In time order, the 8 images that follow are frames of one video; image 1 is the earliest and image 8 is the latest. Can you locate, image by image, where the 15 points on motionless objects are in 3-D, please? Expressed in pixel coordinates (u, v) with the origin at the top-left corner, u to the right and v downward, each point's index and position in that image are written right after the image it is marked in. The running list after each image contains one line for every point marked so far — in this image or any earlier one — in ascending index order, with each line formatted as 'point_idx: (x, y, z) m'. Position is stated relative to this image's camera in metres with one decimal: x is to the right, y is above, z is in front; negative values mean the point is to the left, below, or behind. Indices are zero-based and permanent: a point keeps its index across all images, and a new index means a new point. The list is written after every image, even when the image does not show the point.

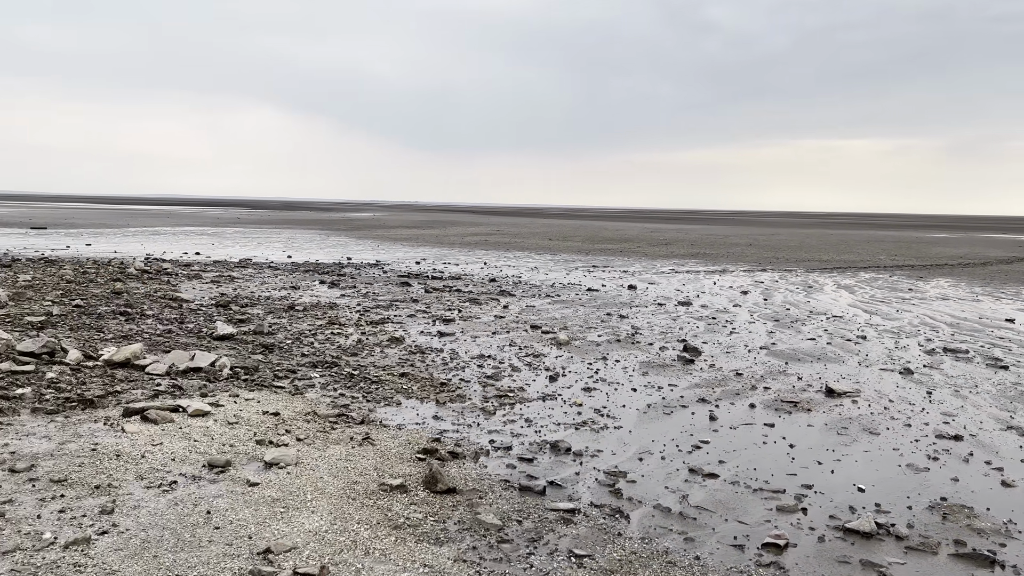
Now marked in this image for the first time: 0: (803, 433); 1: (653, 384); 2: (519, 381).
0: (+2.2, -1.1, +6.0) m
1: (+1.3, -0.9, +7.6) m
2: (+0.1, -0.9, +7.6) m
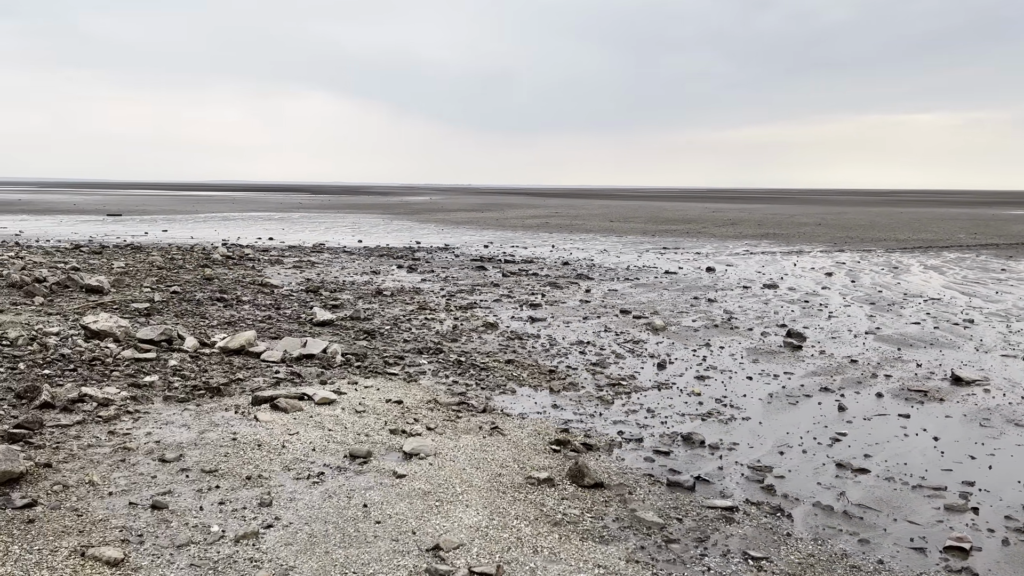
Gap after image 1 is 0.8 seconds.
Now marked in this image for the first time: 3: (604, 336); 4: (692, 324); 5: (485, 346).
0: (+3.0, -1.0, +5.7) m
1: (+2.3, -0.8, +7.4) m
2: (+1.1, -0.7, +7.4) m
3: (+1.0, -0.6, +9.2) m
4: (+2.3, -0.5, +10.4) m
5: (-0.3, -0.6, +8.3) m
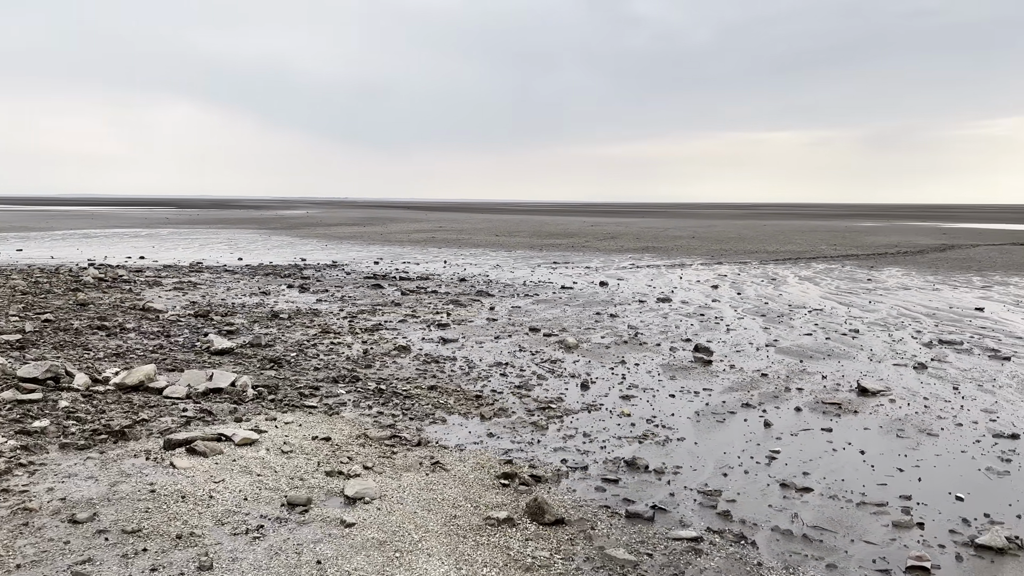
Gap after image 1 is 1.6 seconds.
0: (+2.6, -1.1, +5.9) m
1: (+1.6, -0.9, +7.5) m
2: (+0.4, -0.9, +7.3) m
3: (+0.1, -0.8, +9.1) m
4: (+1.2, -0.7, +10.4) m
5: (-1.1, -0.8, +8.0) m
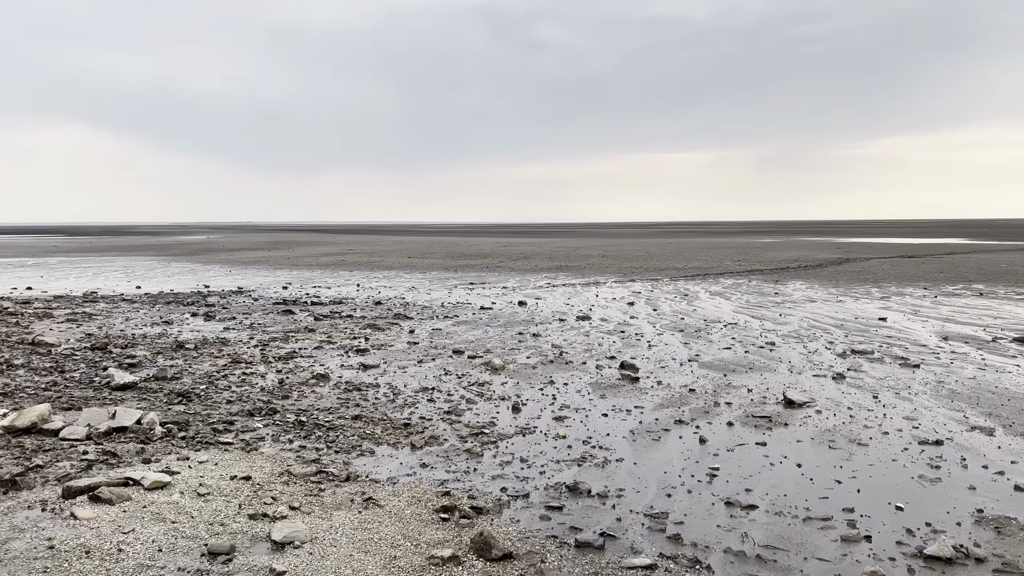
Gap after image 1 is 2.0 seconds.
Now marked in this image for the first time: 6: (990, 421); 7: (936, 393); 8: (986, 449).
0: (+2.1, -1.2, +5.9) m
1: (+1.0, -1.1, +7.4) m
2: (-0.3, -1.1, +7.1) m
3: (-0.7, -1.0, +8.8) m
4: (+0.2, -0.9, +10.3) m
5: (-1.8, -1.1, +7.6) m
6: (+4.0, -1.1, +6.8) m
7: (+4.3, -1.1, +8.2) m
8: (+3.5, -1.2, +5.9) m
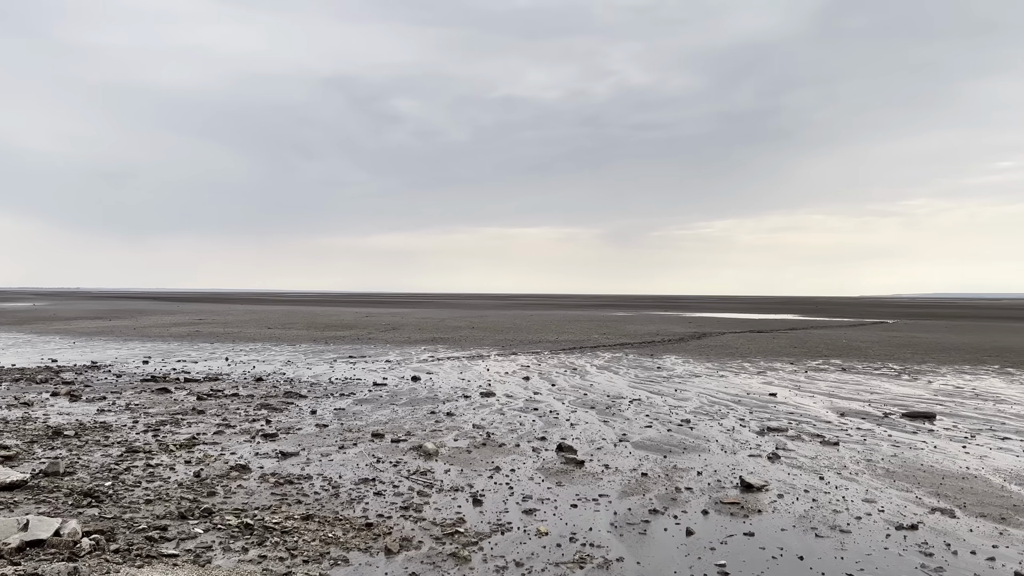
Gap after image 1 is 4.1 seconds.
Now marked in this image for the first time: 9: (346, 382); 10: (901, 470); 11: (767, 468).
0: (+2.0, -1.8, +5.8) m
1: (+0.6, -1.8, +7.0) m
2: (-0.5, -1.8, +6.5) m
3: (-1.3, -1.8, +8.1) m
4: (-0.6, -1.9, +9.8) m
5: (-2.1, -1.8, +6.8) m
6: (+3.7, -1.9, +7.0) m
7: (+3.8, -1.9, +8.4) m
8: (+3.3, -1.8, +6.0) m
9: (-3.9, -2.2, +19.1) m
10: (+4.1, -1.9, +8.6) m
11: (+2.7, -1.9, +8.6) m
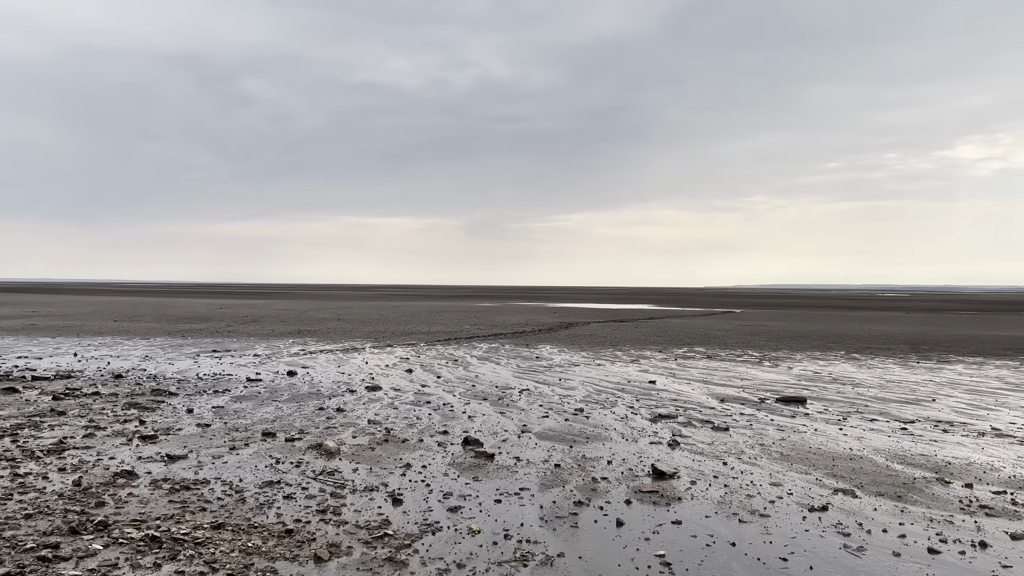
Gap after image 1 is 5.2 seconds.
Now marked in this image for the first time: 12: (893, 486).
0: (+1.5, -1.7, +5.9) m
1: (0.0, -1.7, +6.9) m
2: (-1.1, -1.7, +6.2) m
3: (-2.1, -1.7, +7.7) m
4: (-1.8, -1.8, +9.4) m
5: (-2.7, -1.7, +6.2) m
6: (+3.0, -1.8, +7.4) m
7: (+2.8, -1.8, +8.8) m
8: (+2.8, -1.7, +6.3) m
9: (-6.5, -2.0, +18.1) m
10: (+3.1, -1.8, +9.0) m
11: (+1.7, -1.8, +8.8) m
12: (+3.4, -1.8, +7.3) m
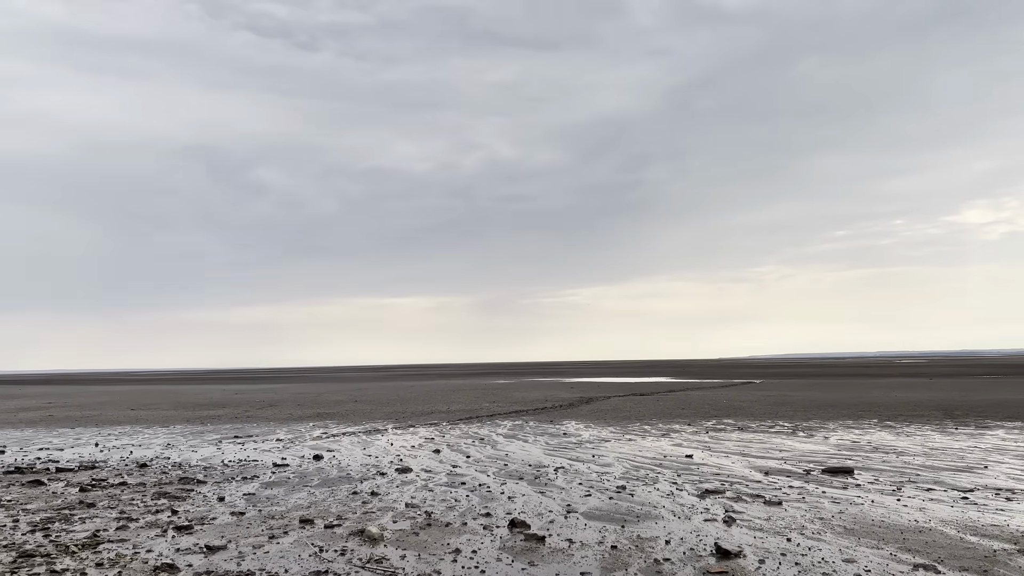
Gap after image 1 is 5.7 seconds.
0: (+2.0, -2.2, +5.5) m
1: (+0.4, -2.3, +6.5) m
2: (-0.6, -2.3, +5.9) m
3: (-1.6, -2.5, +7.4) m
4: (-1.2, -2.7, +9.0) m
5: (-2.3, -2.3, +5.9) m
6: (+3.5, -2.3, +7.0) m
7: (+3.3, -2.5, +8.4) m
8: (+3.3, -2.2, +6.0) m
9: (-5.8, -3.8, +17.7) m
10: (+3.7, -2.5, +8.6) m
11: (+2.2, -2.5, +8.4) m
12: (+3.9, -2.3, +6.9) m
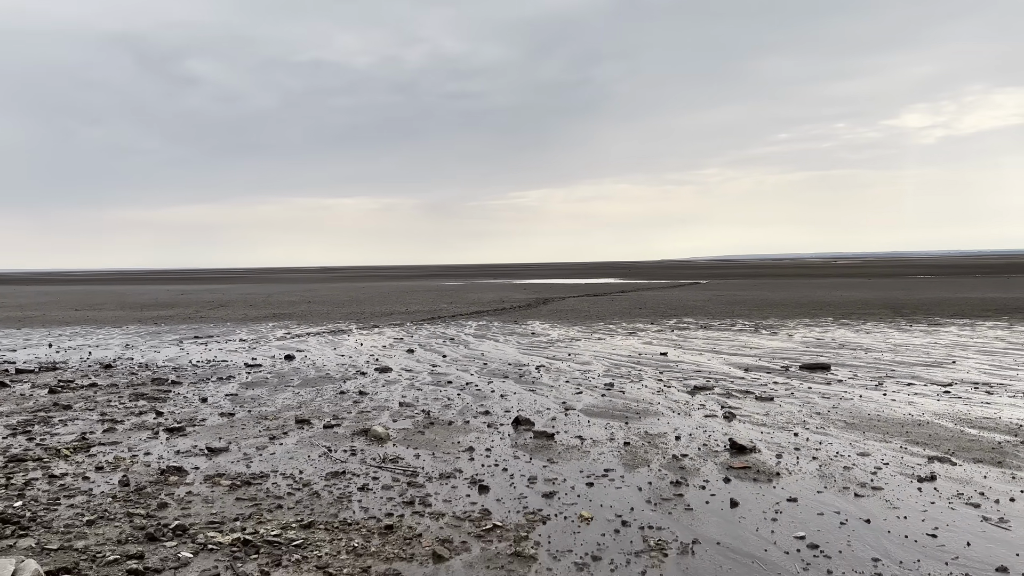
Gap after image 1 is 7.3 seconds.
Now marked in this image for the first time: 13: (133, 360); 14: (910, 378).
0: (+2.2, -1.5, +5.6) m
1: (+0.6, -1.5, +6.5) m
2: (-0.4, -1.5, +5.8) m
3: (-1.5, -1.5, +7.2) m
4: (-1.2, -1.5, +8.9) m
5: (-2.0, -1.5, +5.7) m
6: (+3.7, -1.4, +7.1) m
7: (+3.4, -1.4, +8.6) m
8: (+3.5, -1.4, +6.1) m
9: (-6.3, -1.6, +17.3) m
10: (+3.7, -1.4, +8.8) m
11: (+2.3, -1.5, +8.5) m
12: (+4.1, -1.4, +7.0) m
13: (-9.0, -1.7, +19.2) m
14: (+6.0, -1.4, +12.4) m
